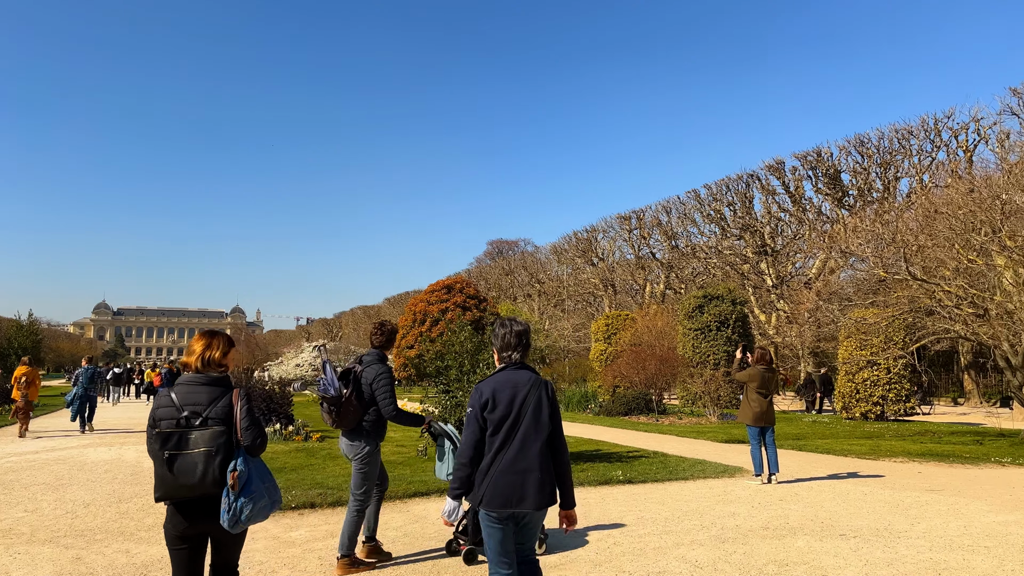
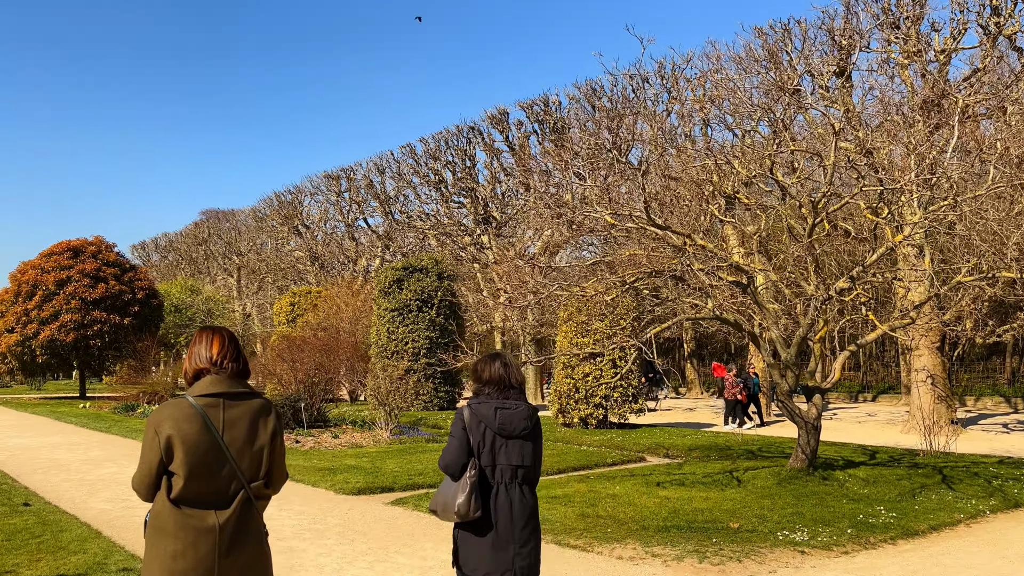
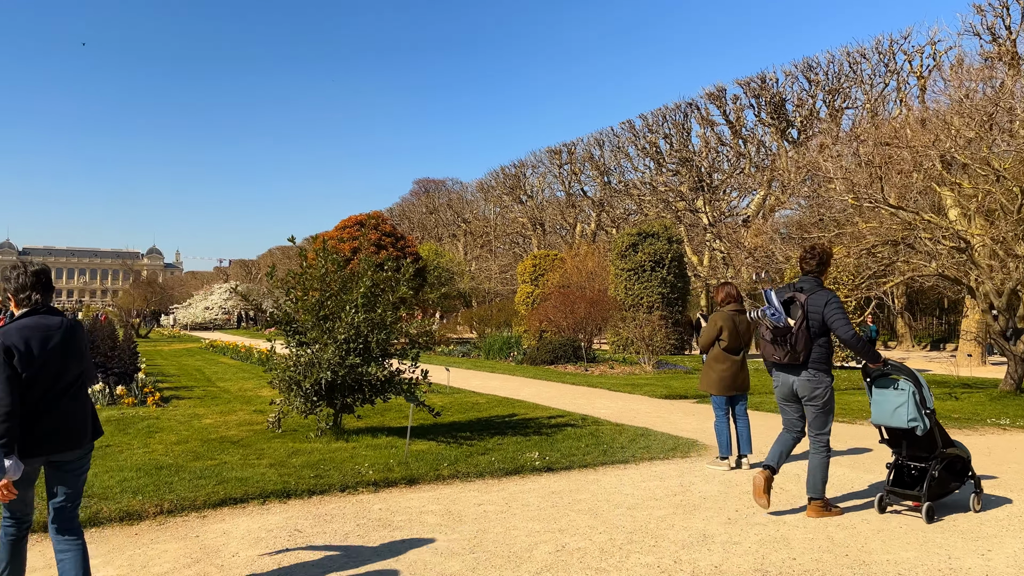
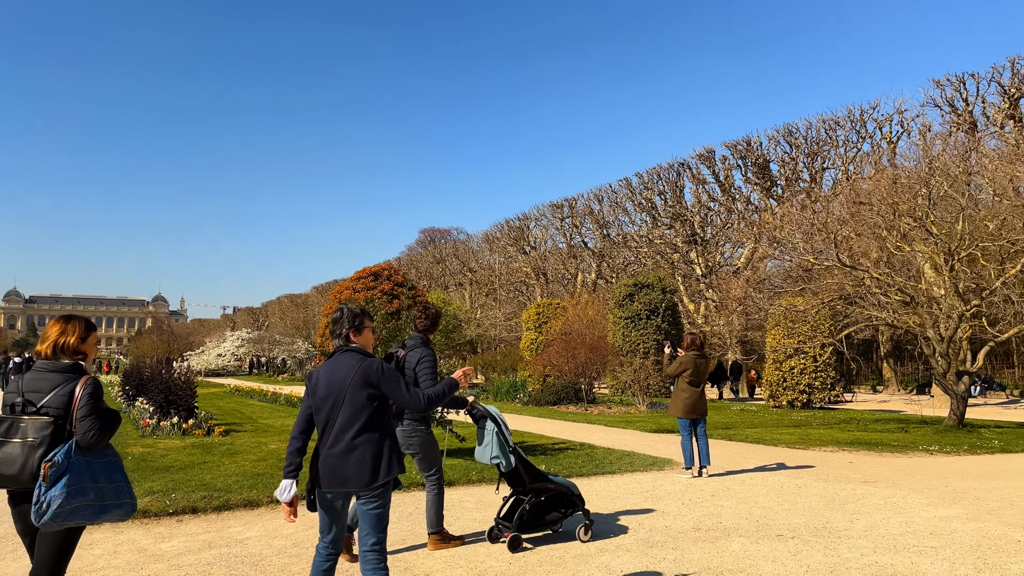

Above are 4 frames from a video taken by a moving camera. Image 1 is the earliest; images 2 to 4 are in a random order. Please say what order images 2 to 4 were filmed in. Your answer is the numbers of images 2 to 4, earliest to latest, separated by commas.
4, 3, 2
